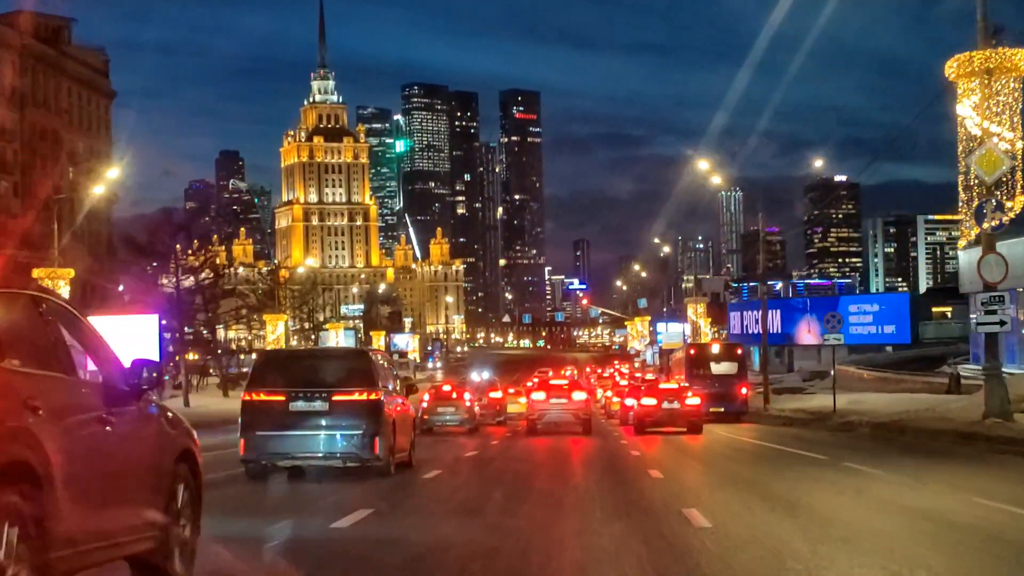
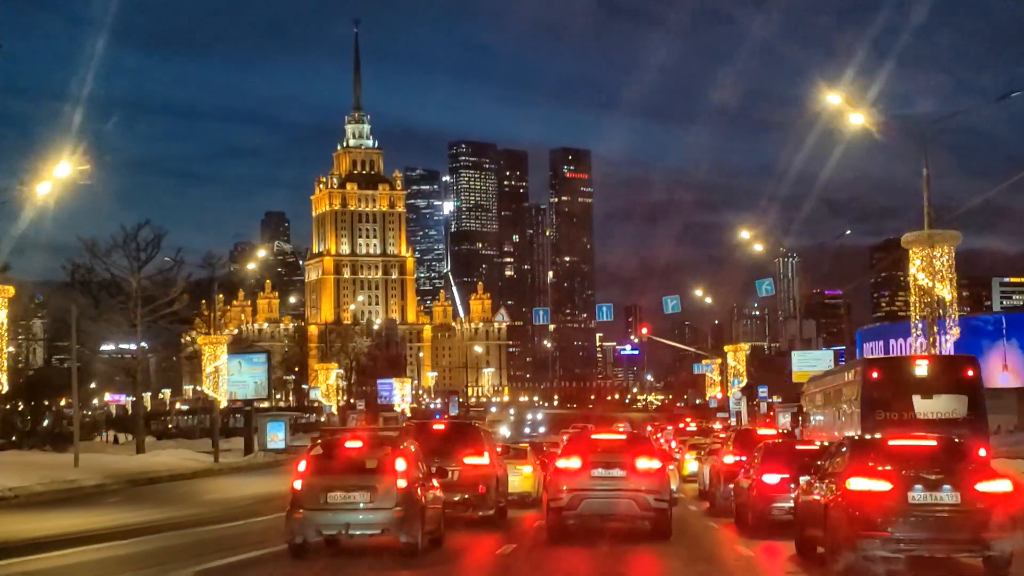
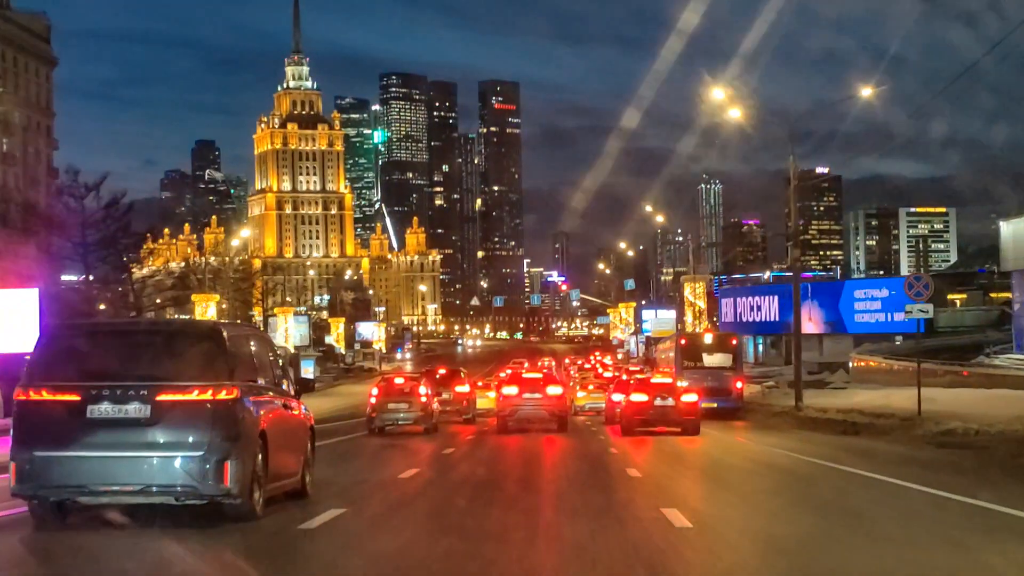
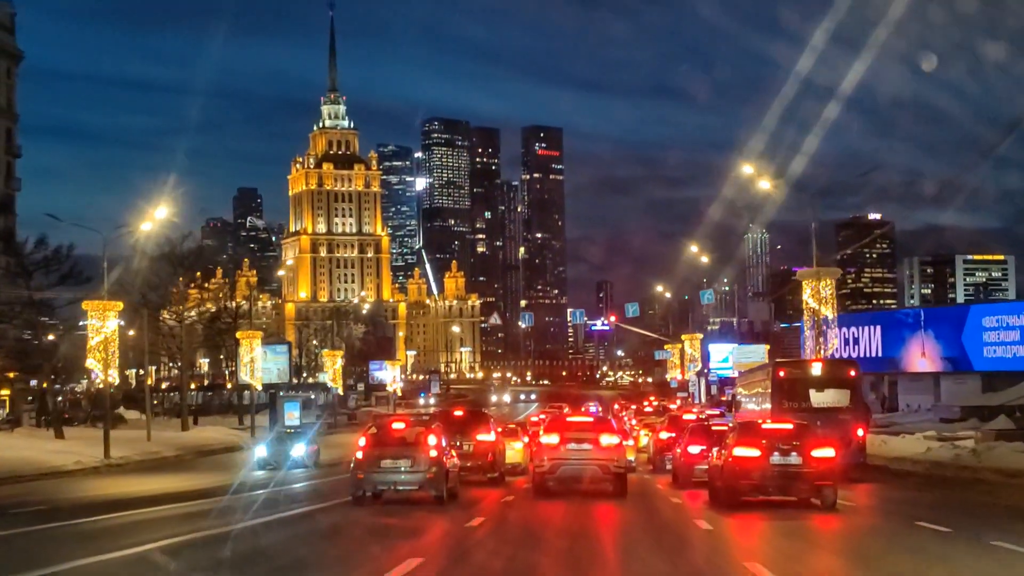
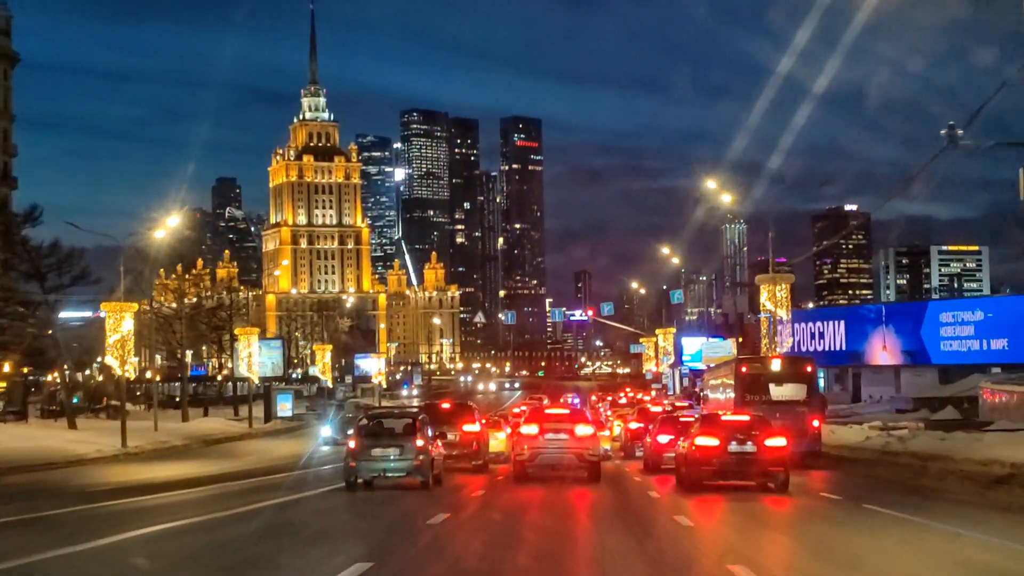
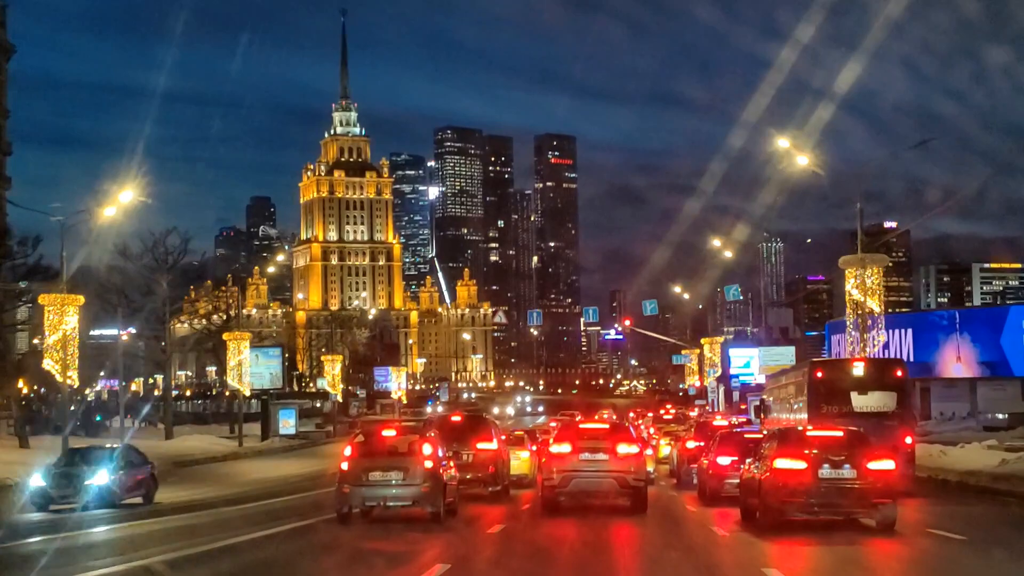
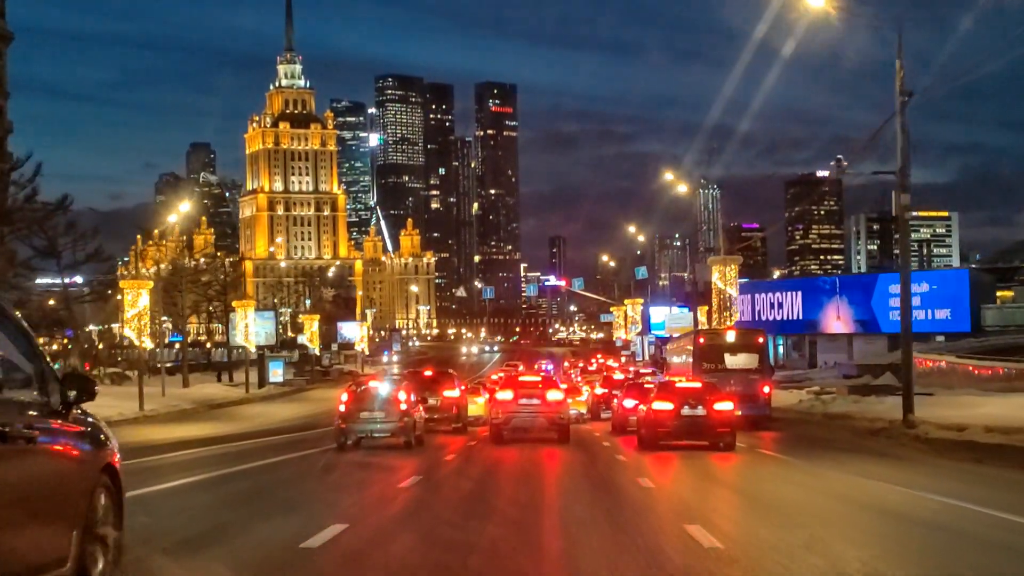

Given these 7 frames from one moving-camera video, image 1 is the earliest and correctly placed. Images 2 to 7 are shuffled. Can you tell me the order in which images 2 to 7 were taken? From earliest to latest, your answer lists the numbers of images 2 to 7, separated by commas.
3, 7, 5, 4, 6, 2
